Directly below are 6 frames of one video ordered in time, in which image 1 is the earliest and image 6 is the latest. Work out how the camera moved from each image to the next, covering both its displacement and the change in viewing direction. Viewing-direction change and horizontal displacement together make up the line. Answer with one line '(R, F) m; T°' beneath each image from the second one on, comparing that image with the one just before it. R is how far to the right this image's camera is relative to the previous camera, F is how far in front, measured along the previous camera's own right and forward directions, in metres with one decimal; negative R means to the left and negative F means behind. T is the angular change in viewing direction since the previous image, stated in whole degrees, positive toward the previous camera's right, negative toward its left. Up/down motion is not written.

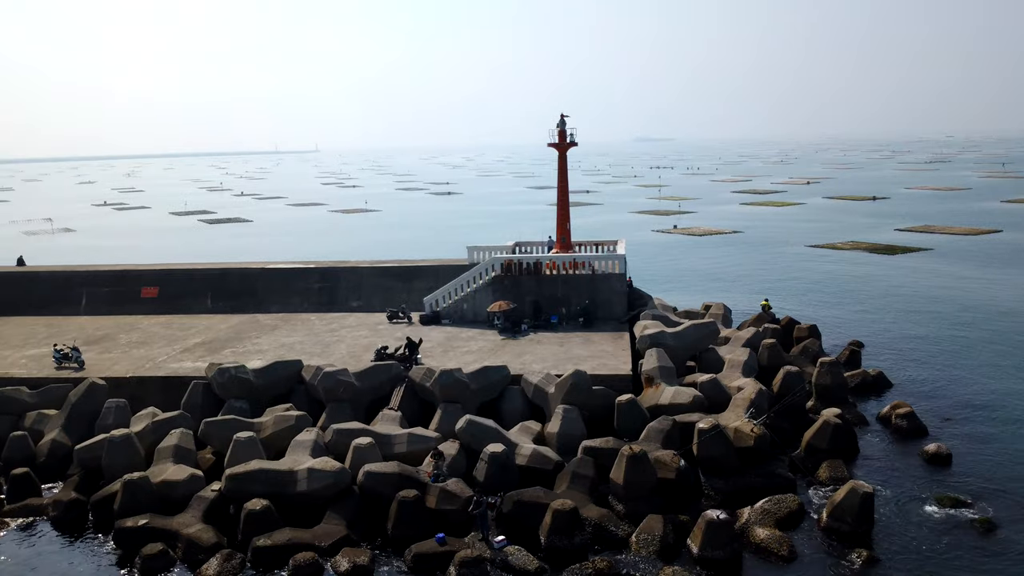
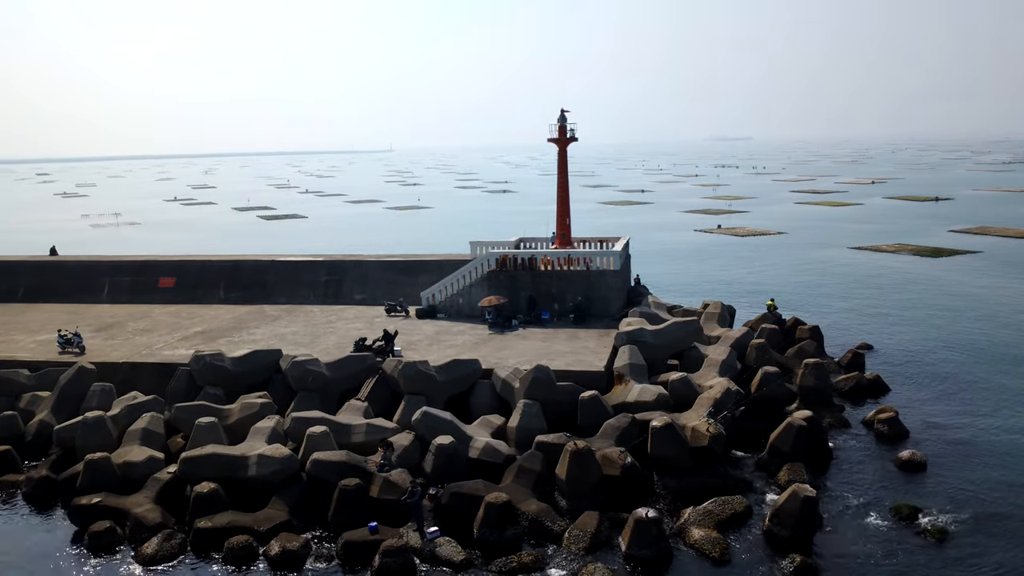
(+2.1, +0.1) m; -5°
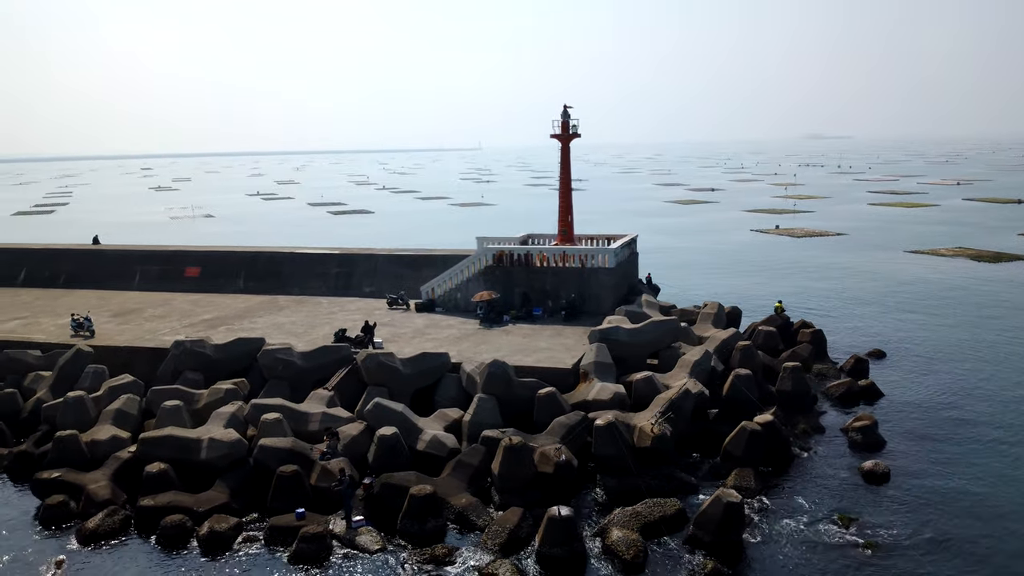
(+2.5, +0.2) m; -6°
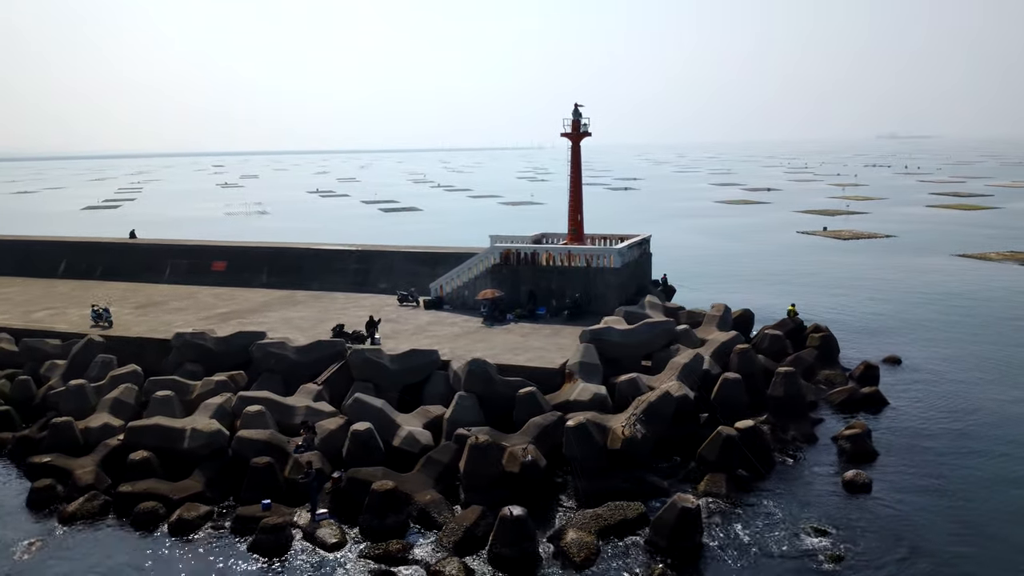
(+1.6, +0.1) m; -4°
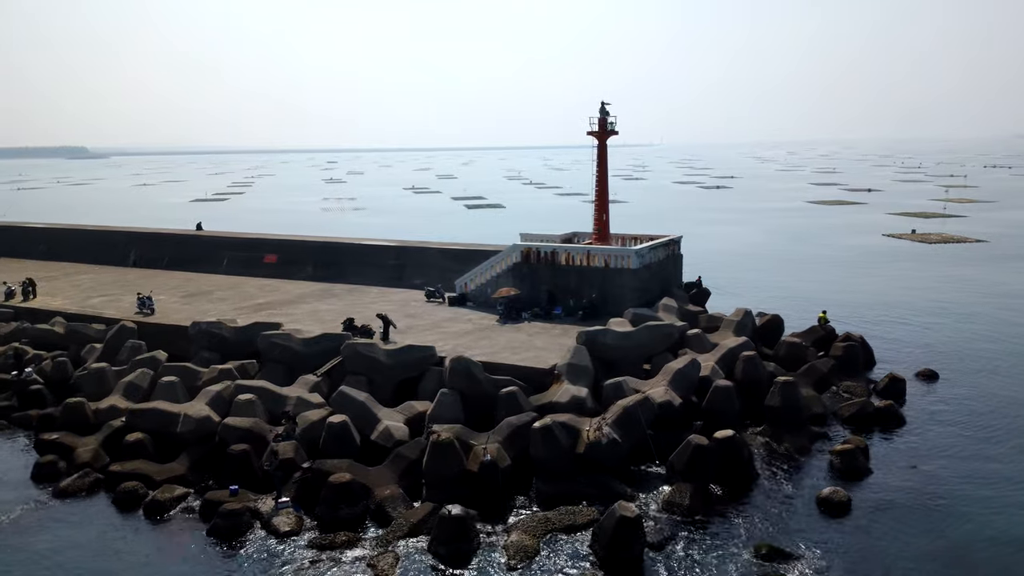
(+2.3, +0.2) m; -7°
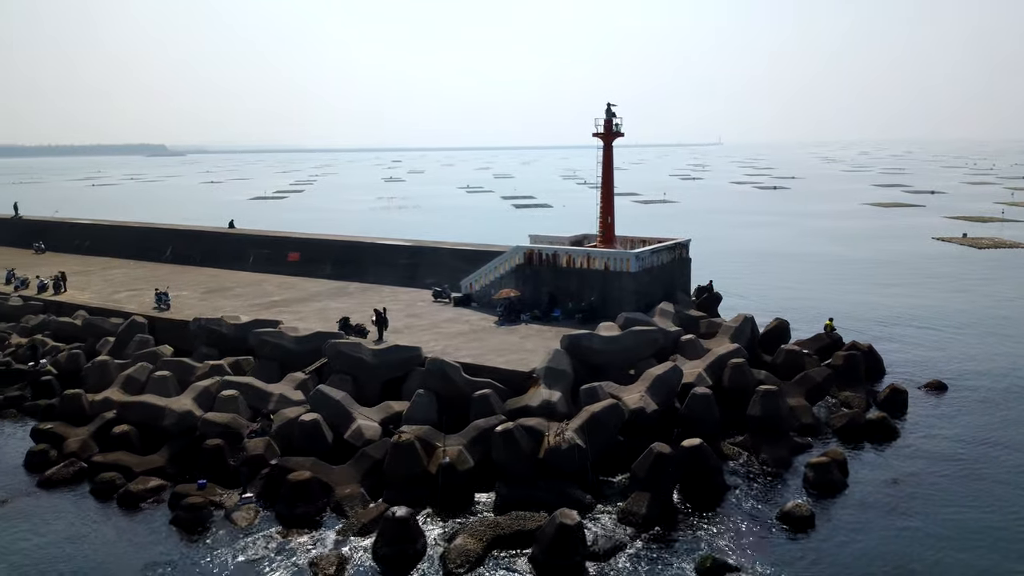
(+1.7, +0.1) m; -4°
